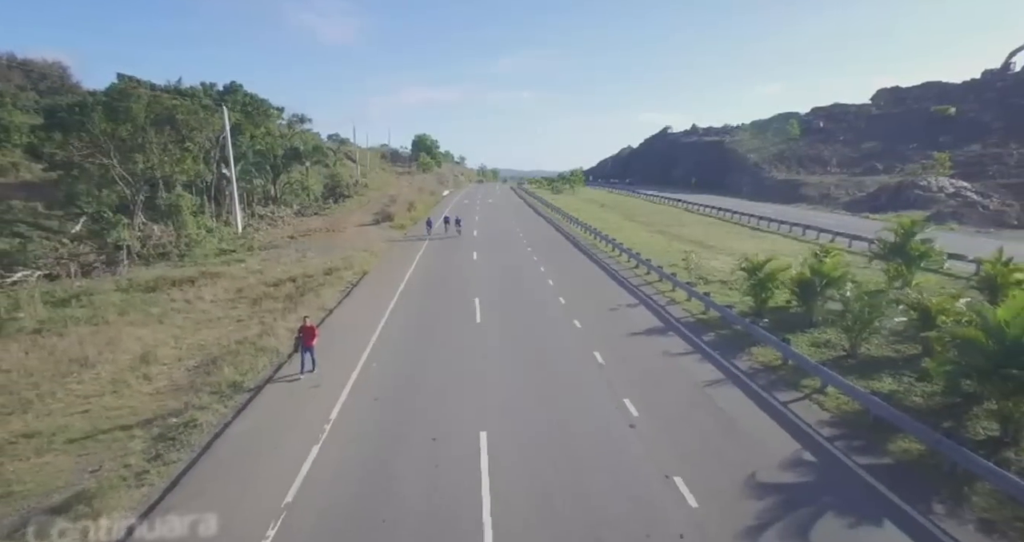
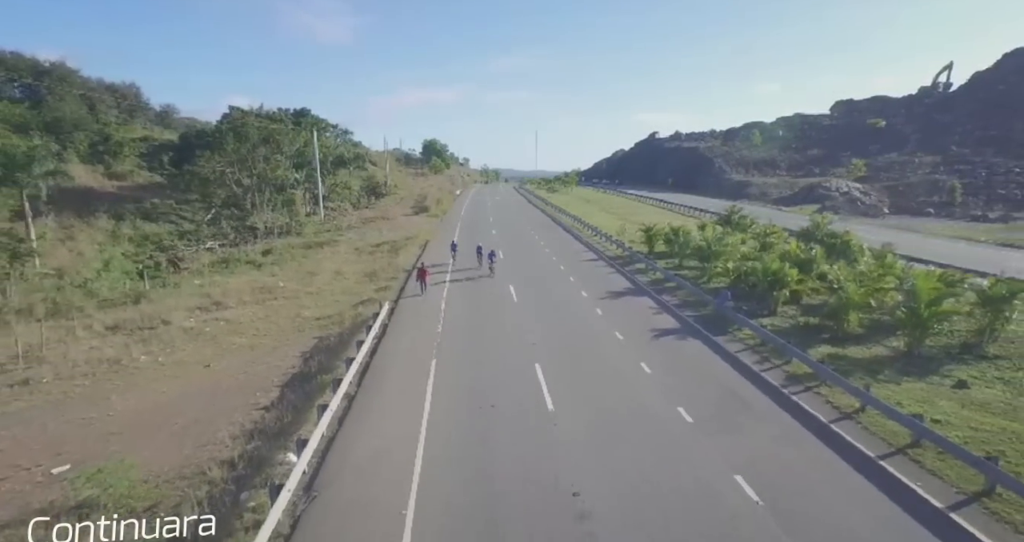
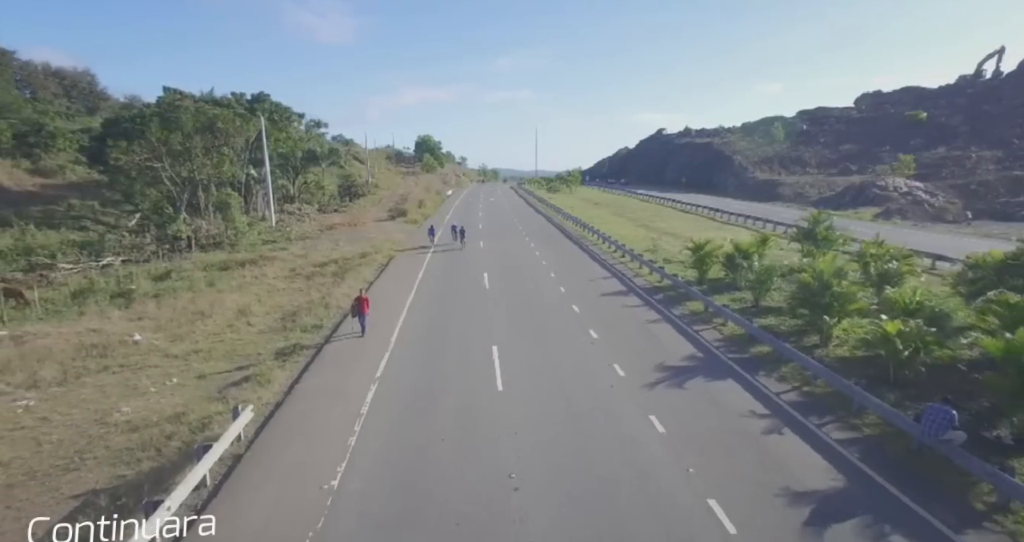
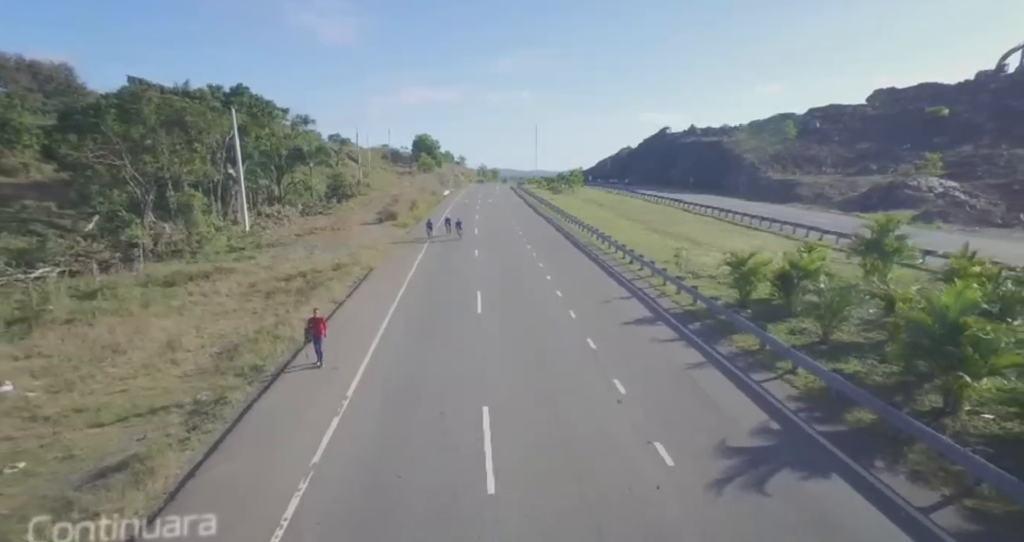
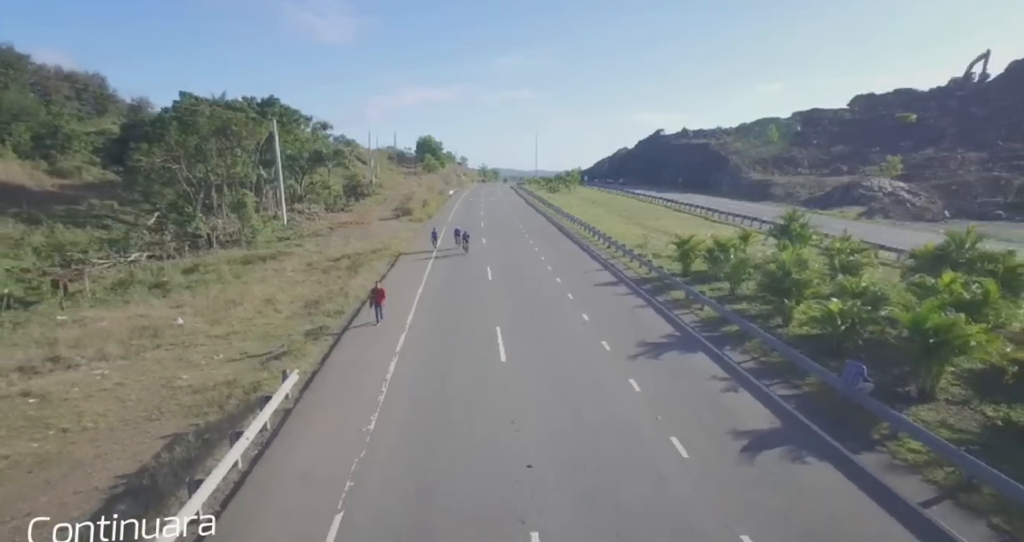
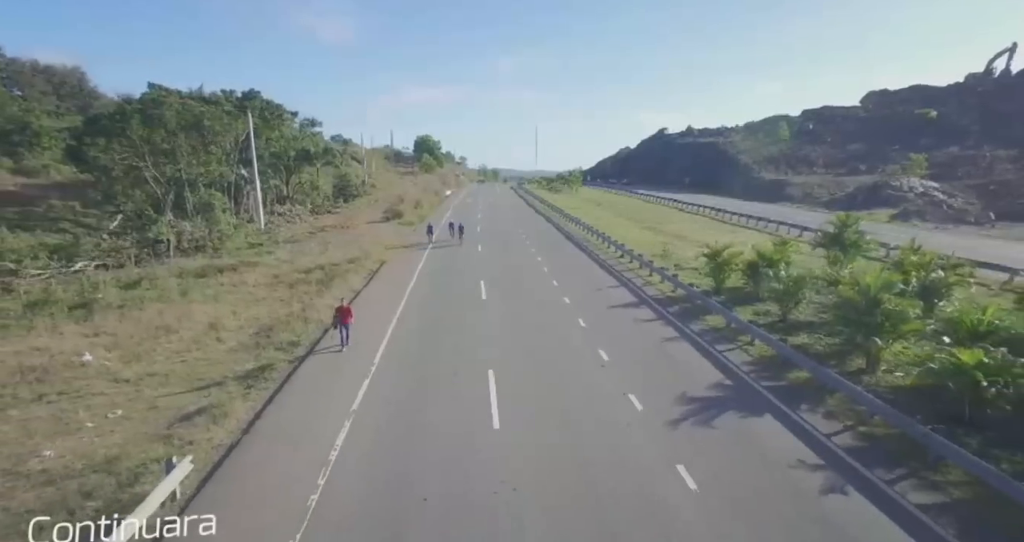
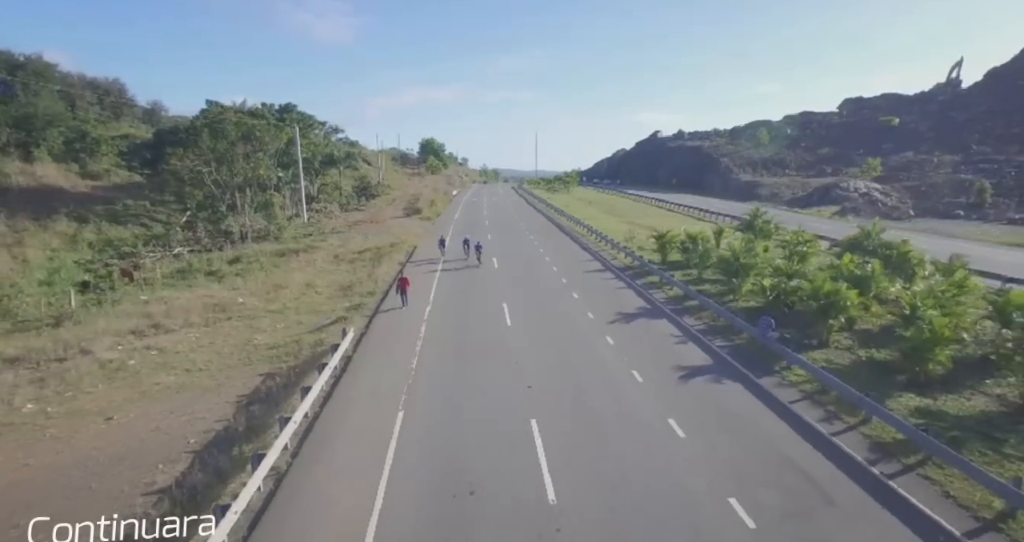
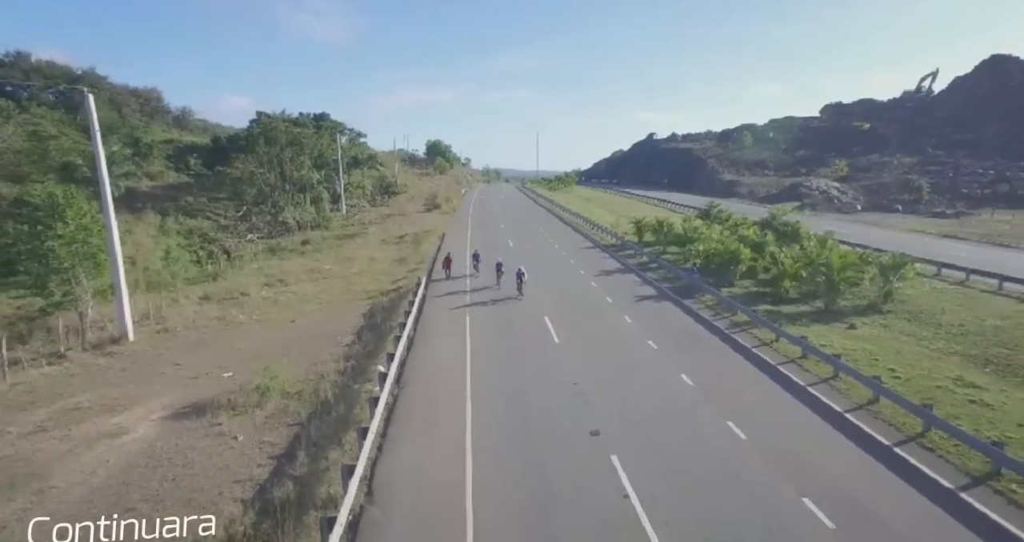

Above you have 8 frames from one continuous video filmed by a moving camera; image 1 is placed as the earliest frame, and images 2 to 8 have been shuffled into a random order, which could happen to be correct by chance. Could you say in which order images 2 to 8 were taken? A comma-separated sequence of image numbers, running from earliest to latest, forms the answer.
4, 6, 3, 5, 7, 2, 8
